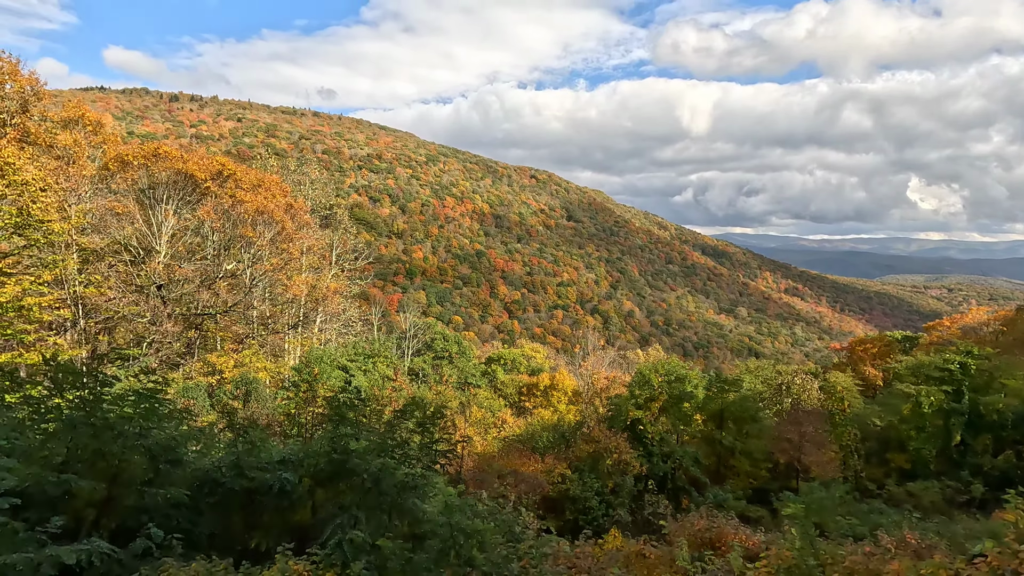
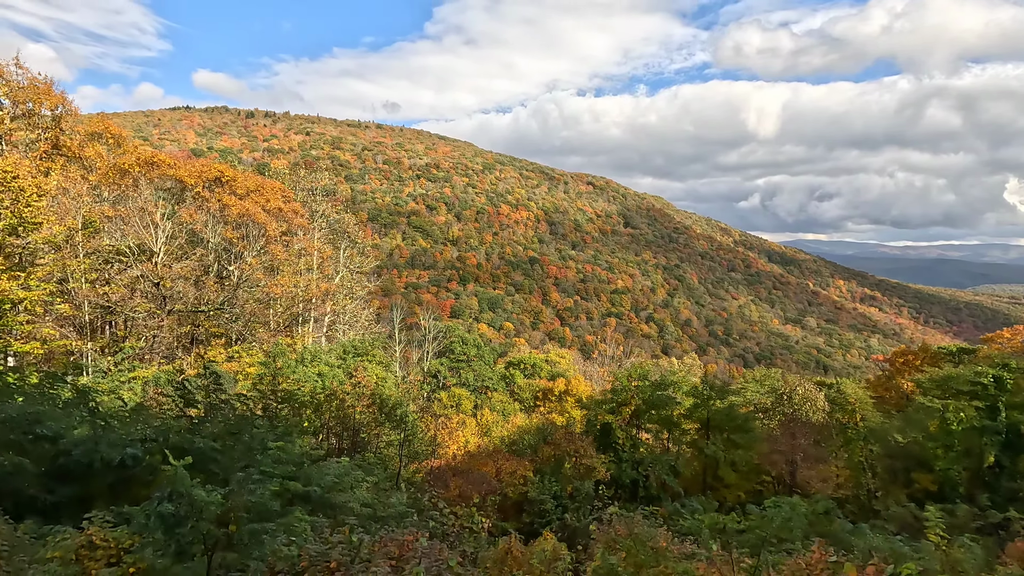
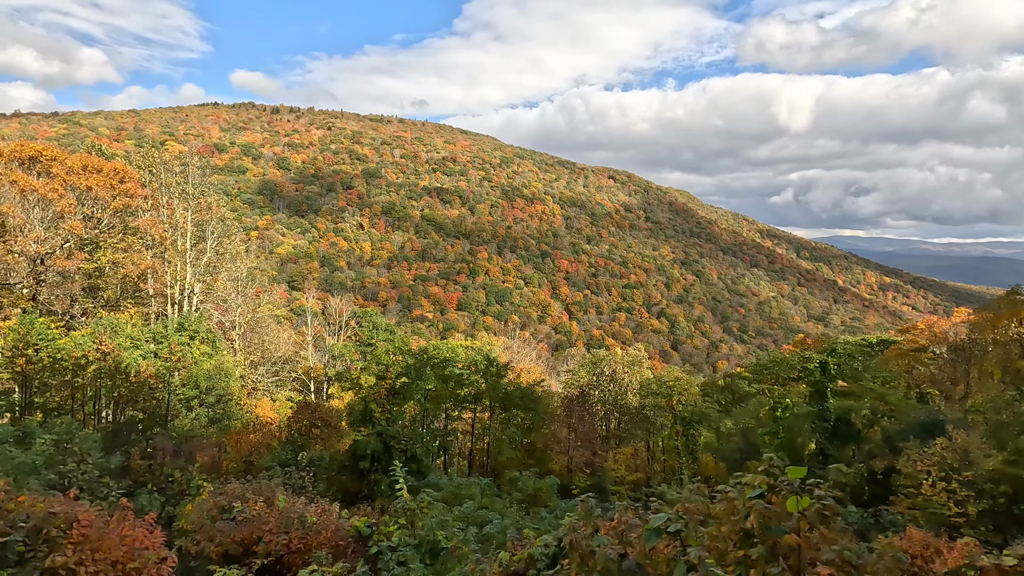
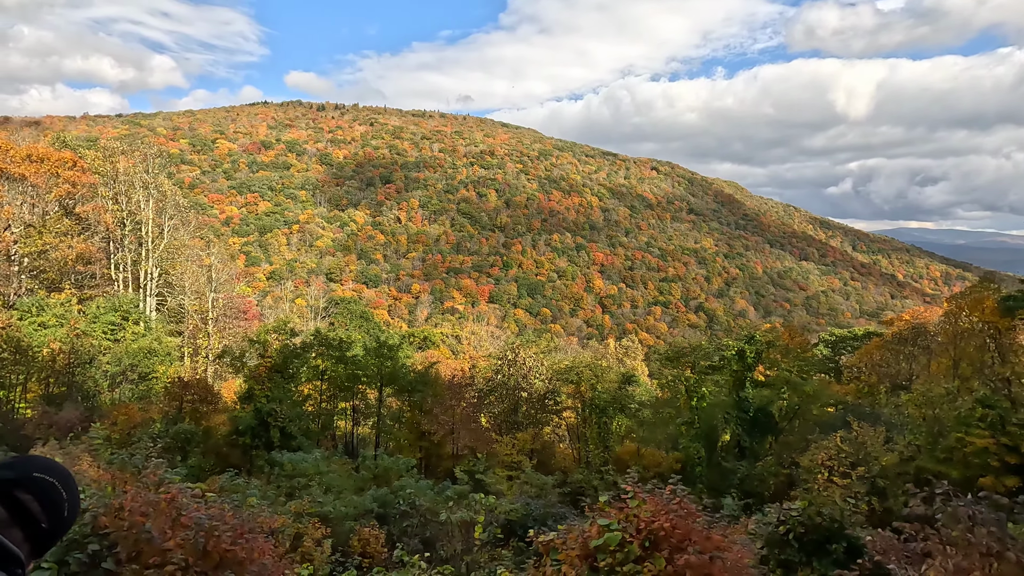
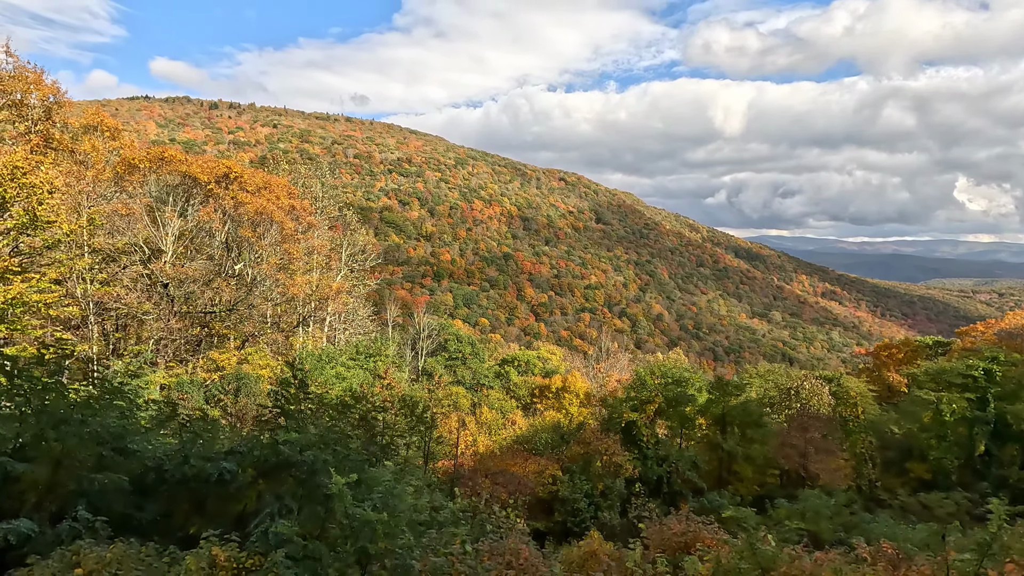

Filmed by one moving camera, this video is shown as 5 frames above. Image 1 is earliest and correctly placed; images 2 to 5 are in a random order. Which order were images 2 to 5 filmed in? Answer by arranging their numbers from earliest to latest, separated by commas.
5, 2, 3, 4
